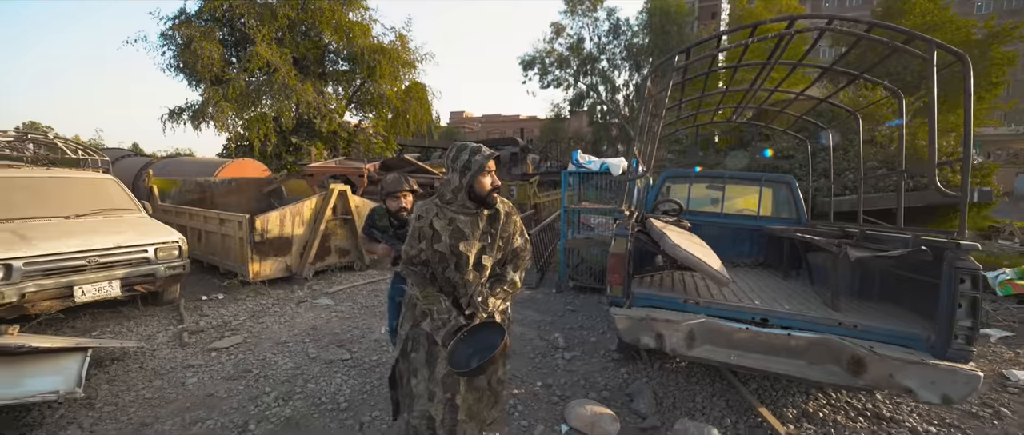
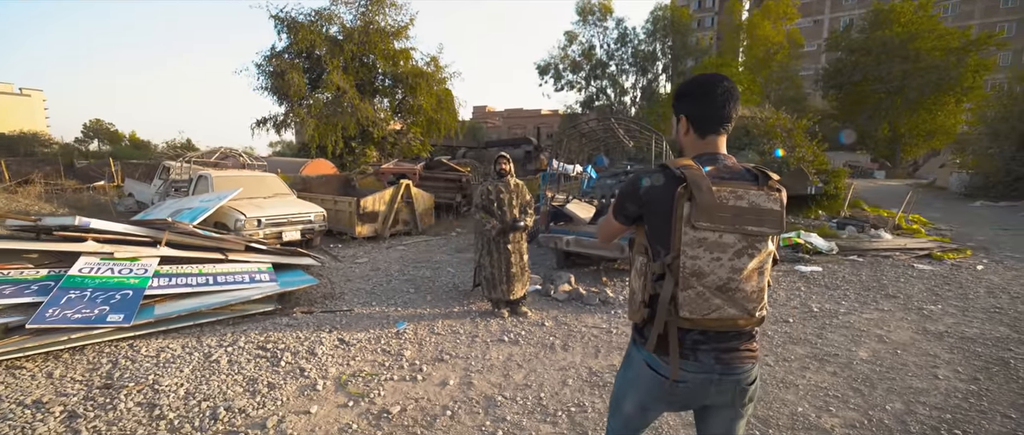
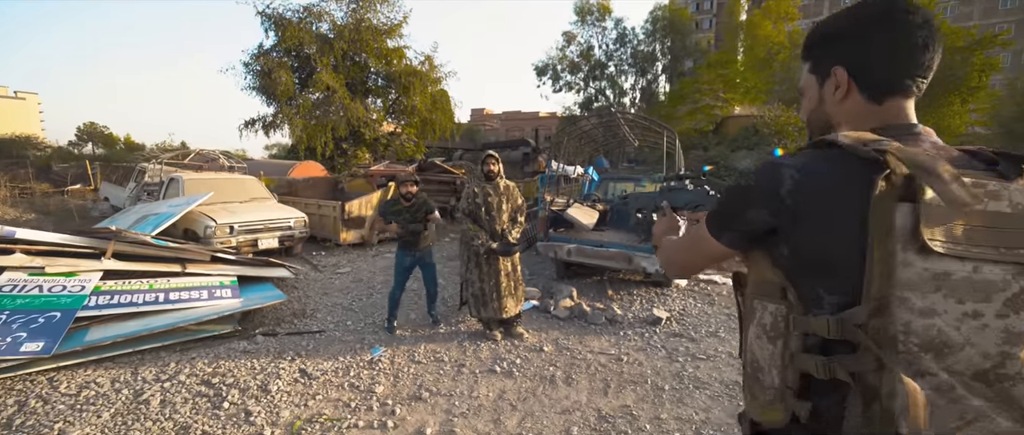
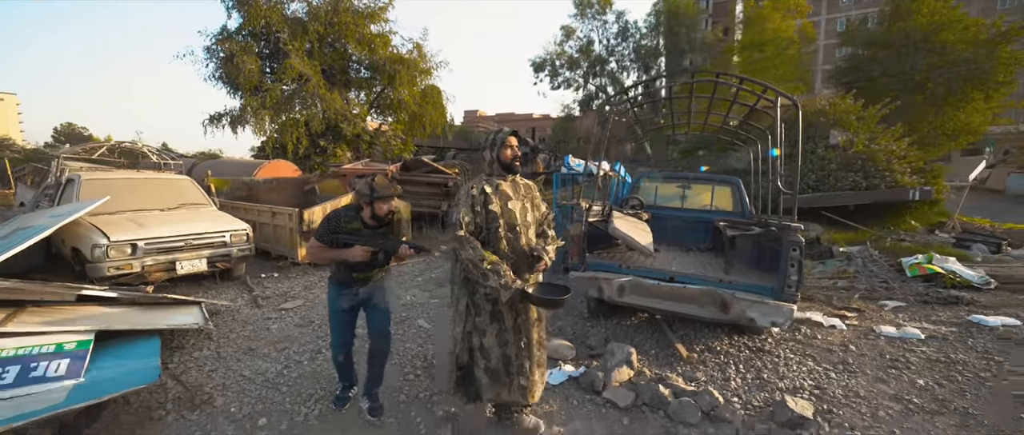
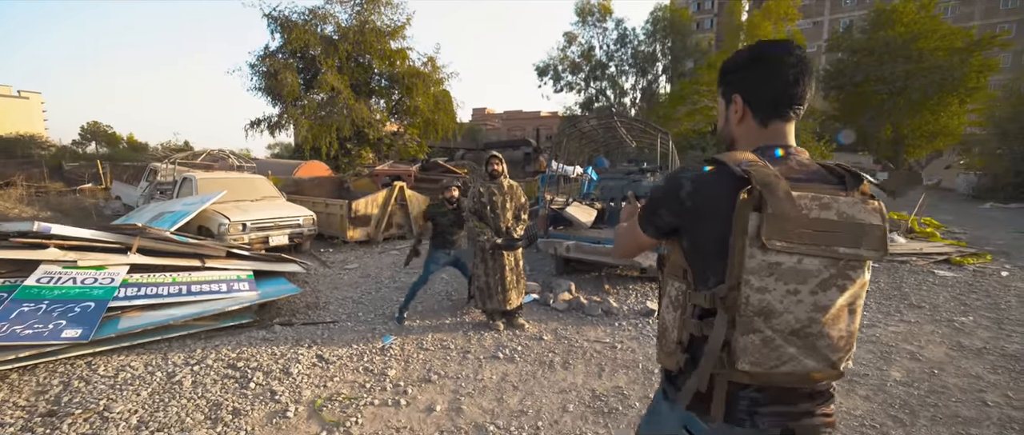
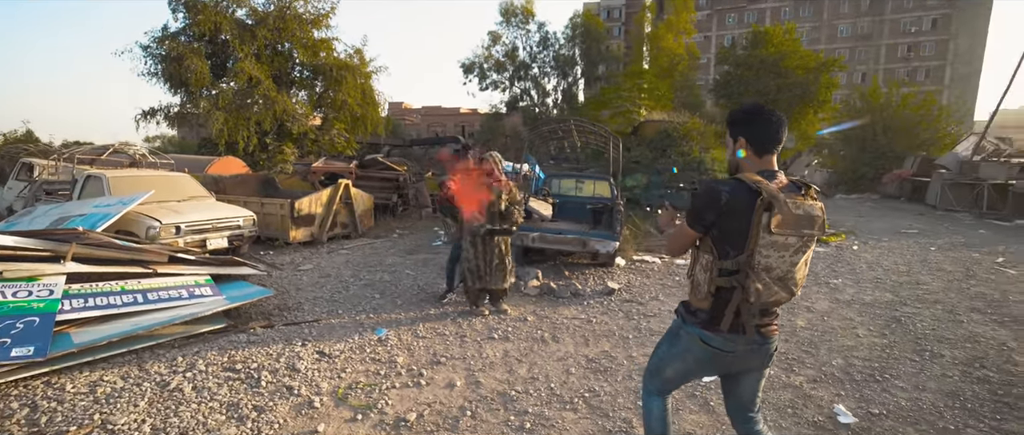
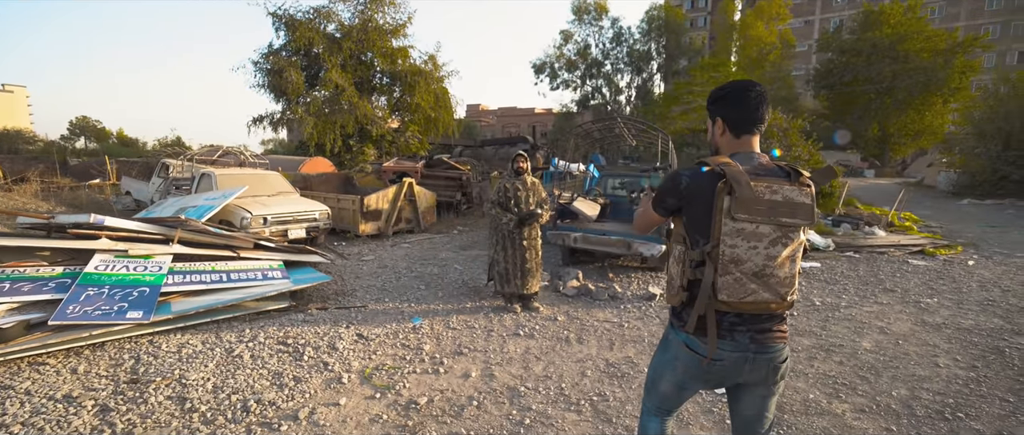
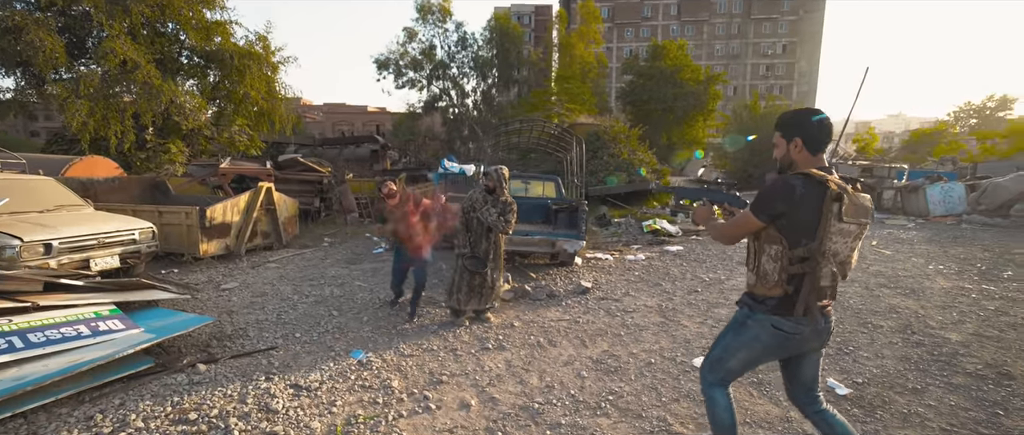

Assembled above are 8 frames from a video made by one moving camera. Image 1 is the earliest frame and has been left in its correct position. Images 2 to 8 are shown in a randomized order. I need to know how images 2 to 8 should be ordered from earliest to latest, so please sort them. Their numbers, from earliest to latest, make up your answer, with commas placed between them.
4, 3, 5, 2, 7, 6, 8
